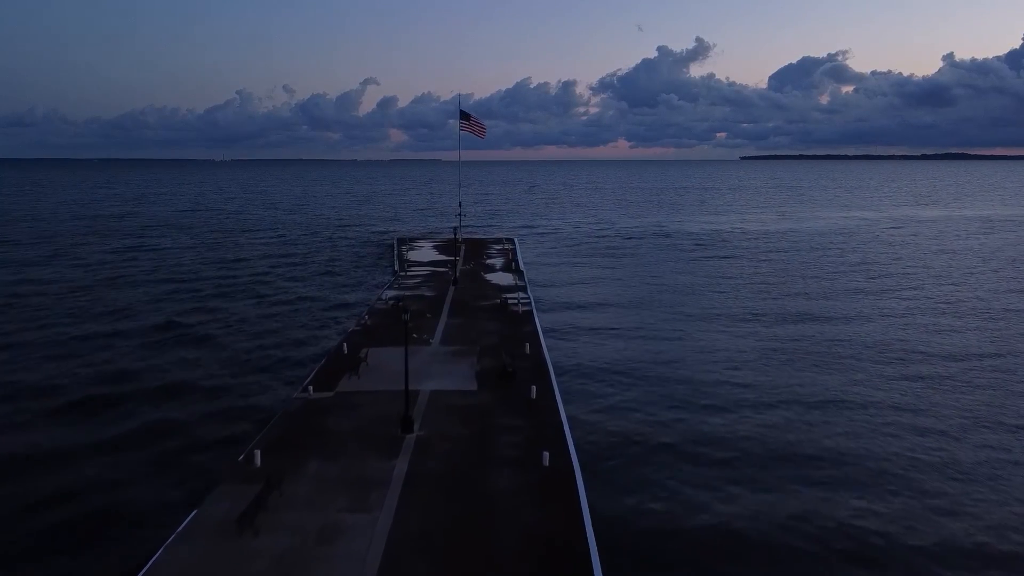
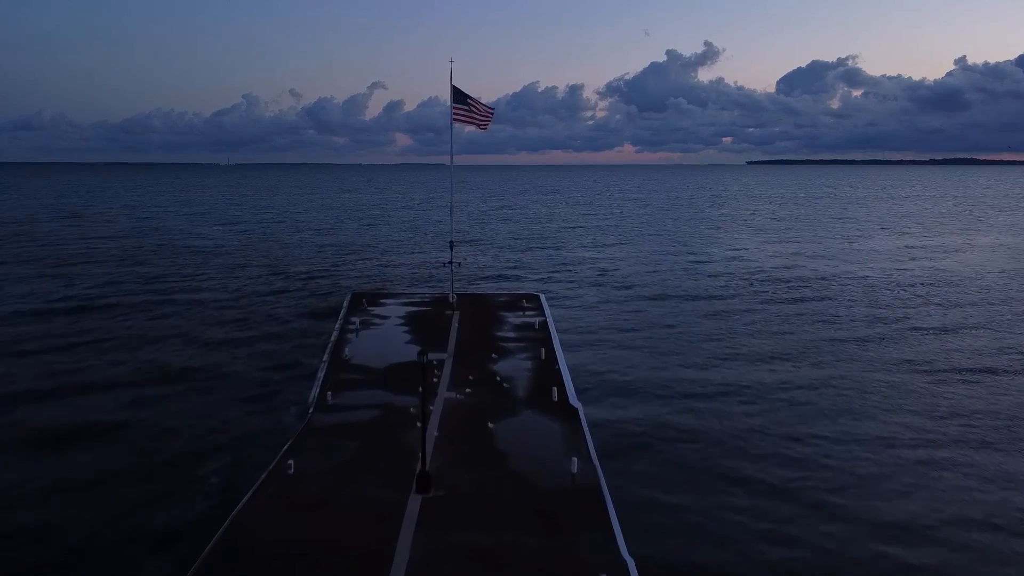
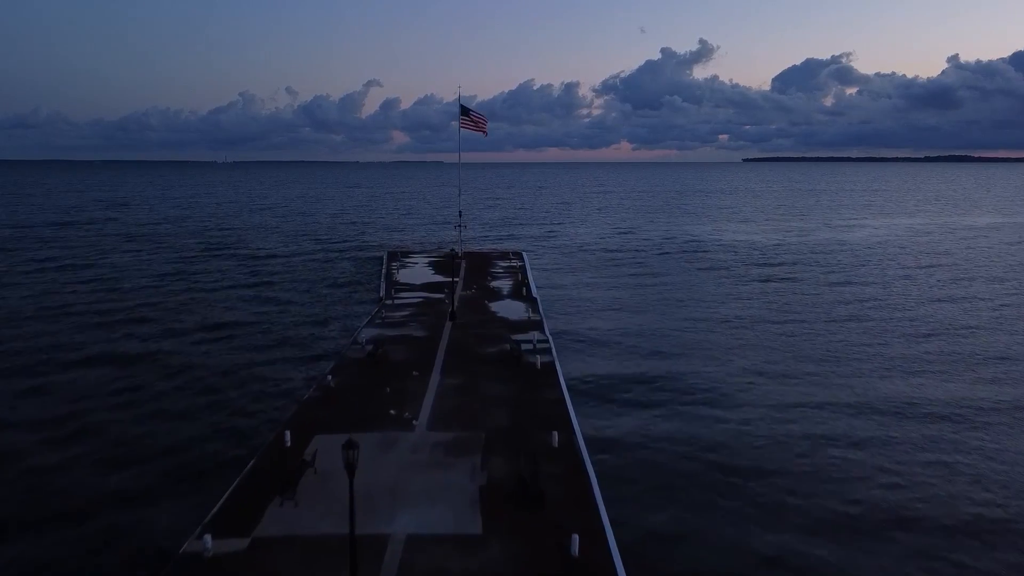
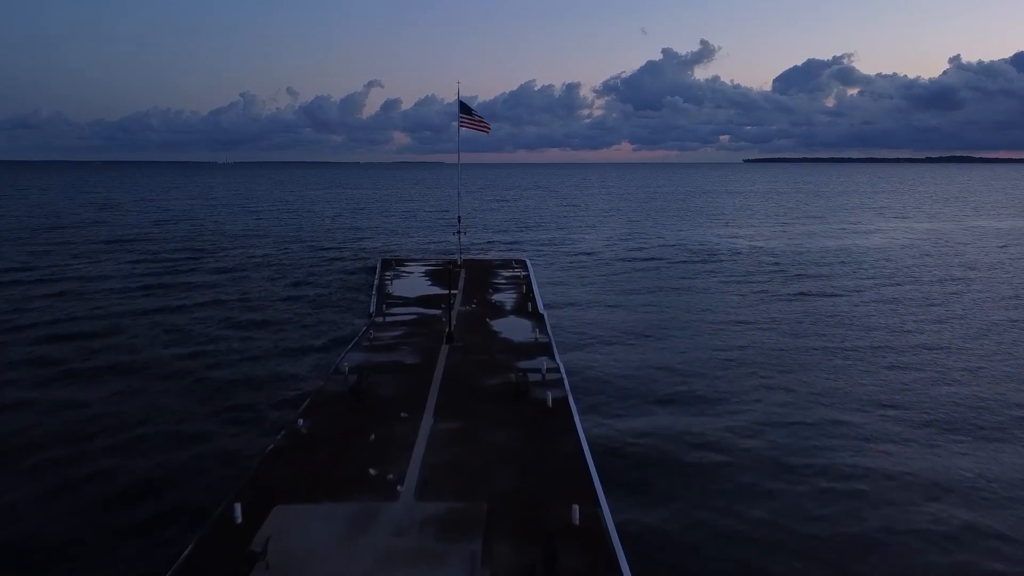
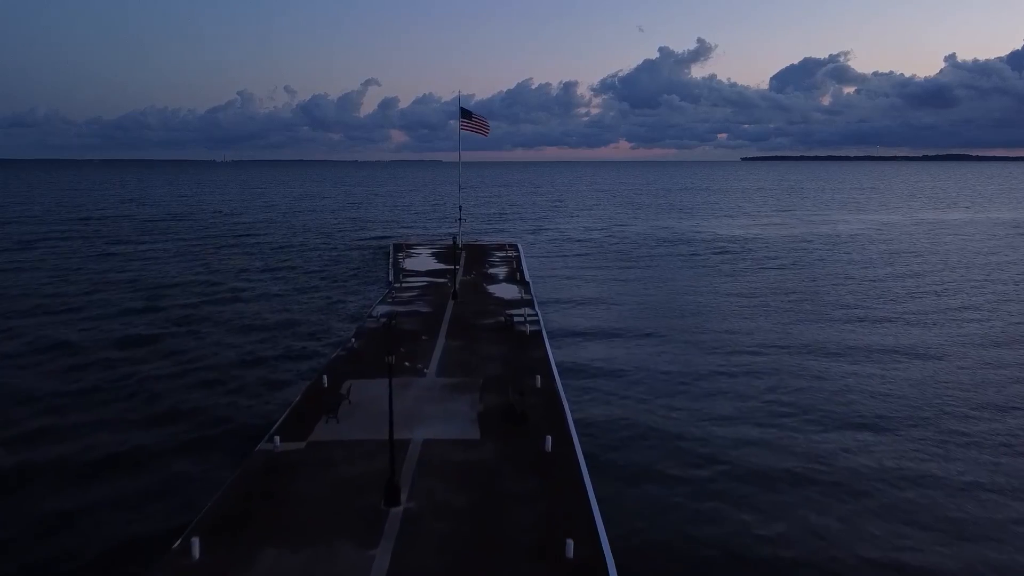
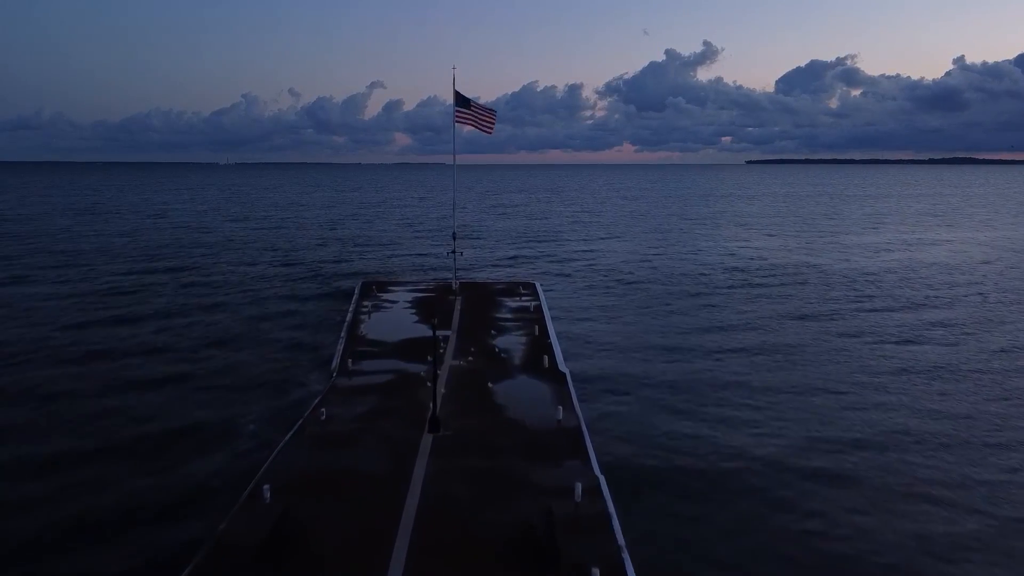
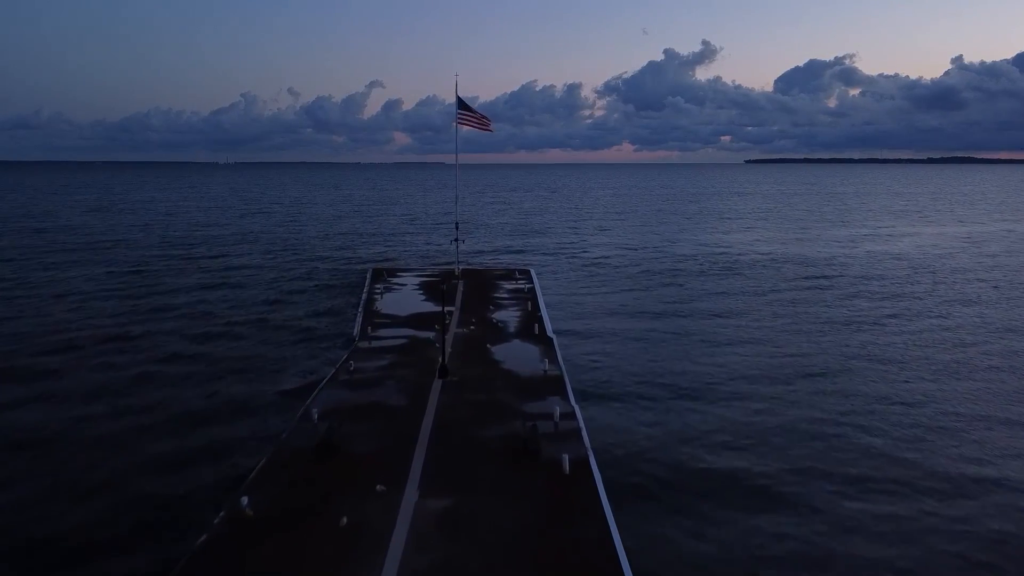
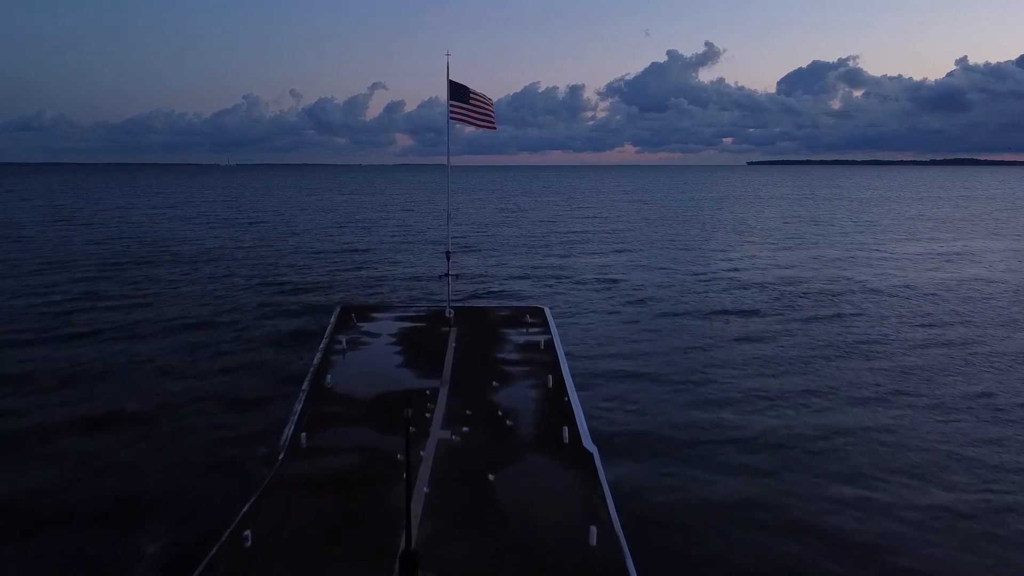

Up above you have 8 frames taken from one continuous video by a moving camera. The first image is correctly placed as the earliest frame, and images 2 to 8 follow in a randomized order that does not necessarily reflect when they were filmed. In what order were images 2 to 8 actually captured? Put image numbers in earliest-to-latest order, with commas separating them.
5, 3, 4, 7, 6, 2, 8
